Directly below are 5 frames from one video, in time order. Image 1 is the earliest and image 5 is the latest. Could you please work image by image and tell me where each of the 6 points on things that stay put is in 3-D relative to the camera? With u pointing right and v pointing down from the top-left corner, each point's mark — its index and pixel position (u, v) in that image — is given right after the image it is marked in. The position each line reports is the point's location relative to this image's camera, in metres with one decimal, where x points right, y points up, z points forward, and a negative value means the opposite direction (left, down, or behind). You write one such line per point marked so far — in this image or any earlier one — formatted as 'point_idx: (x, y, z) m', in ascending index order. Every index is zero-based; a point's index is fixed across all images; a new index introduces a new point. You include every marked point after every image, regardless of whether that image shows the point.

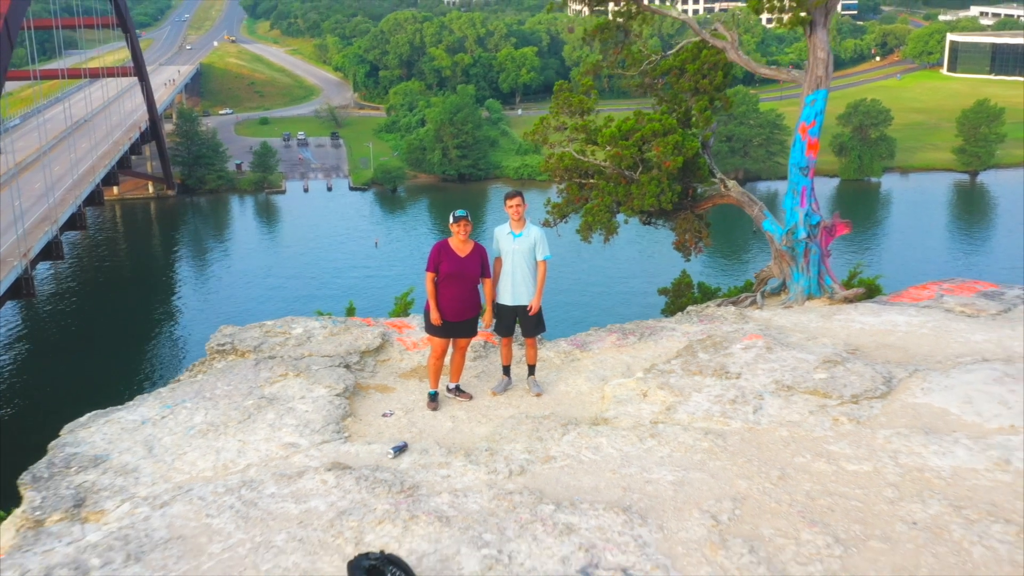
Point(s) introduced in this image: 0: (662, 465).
0: (+0.7, -0.9, +4.5) m
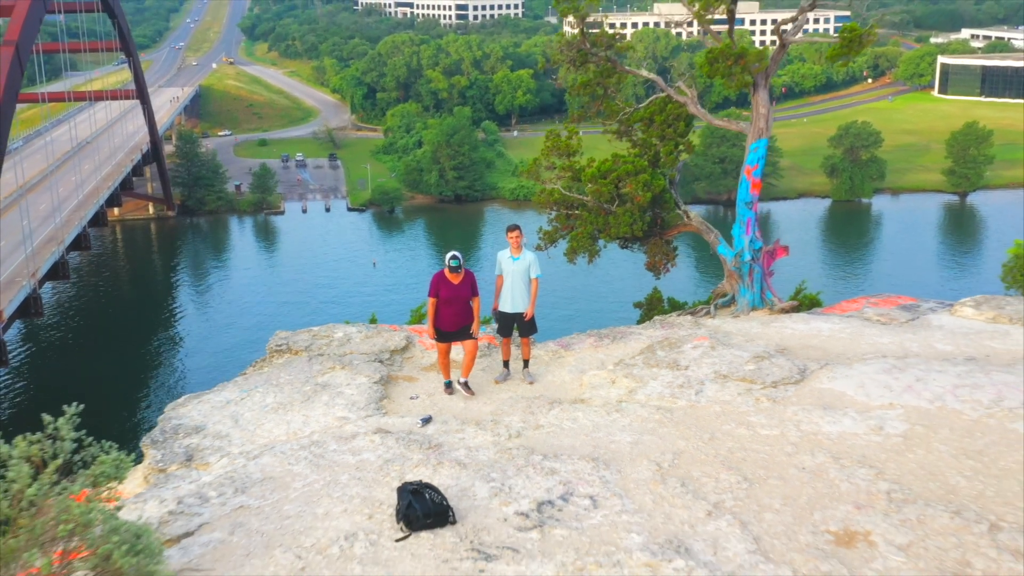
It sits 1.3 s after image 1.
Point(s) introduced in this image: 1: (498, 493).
0: (+0.7, -0.9, +6.0) m
1: (-0.1, -1.2, +5.2) m
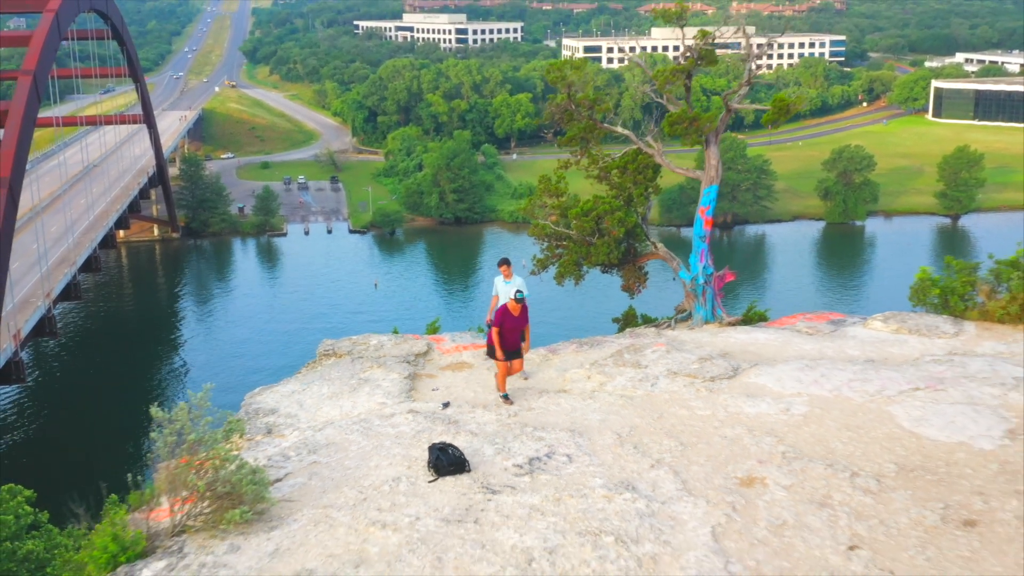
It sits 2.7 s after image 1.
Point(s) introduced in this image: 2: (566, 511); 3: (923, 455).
0: (+0.7, -1.1, +8.0) m
1: (-0.1, -1.3, +7.2) m
2: (+0.4, -1.5, +6.4) m
3: (+3.2, -1.3, +7.2) m
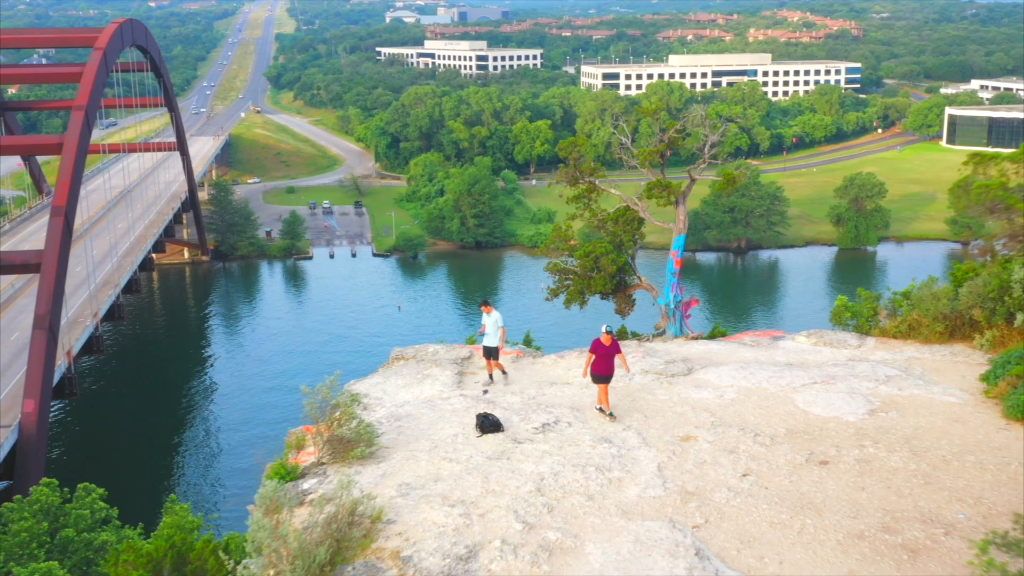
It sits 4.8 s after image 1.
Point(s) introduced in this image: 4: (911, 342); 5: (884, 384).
0: (+1.0, -1.4, +11.6) m
1: (+0.1, -1.5, +10.8) m
2: (+0.6, -1.8, +10.0) m
3: (+3.5, -1.6, +10.8) m
4: (+5.8, -0.8, +13.5) m
5: (+4.8, -1.2, +11.8) m
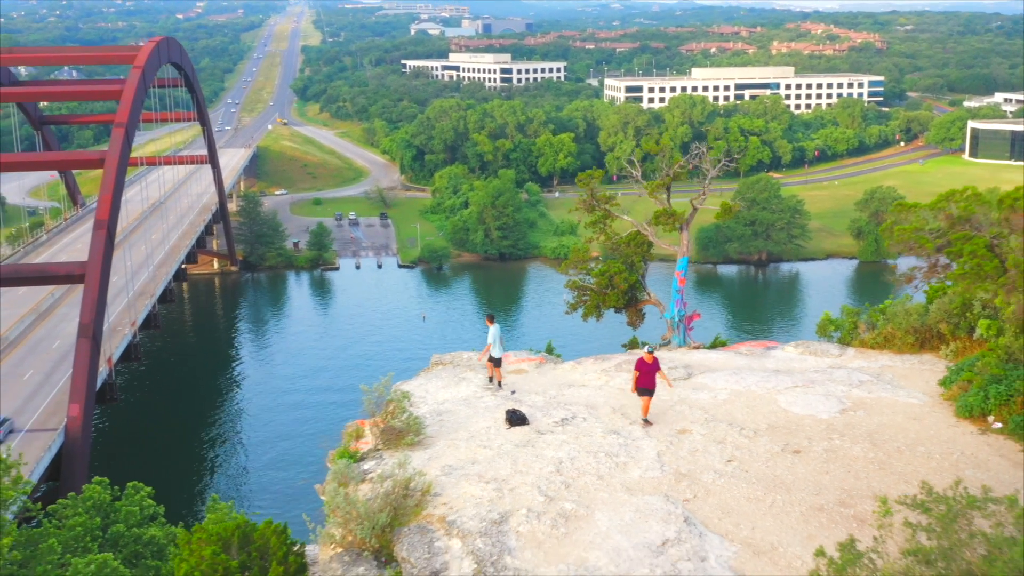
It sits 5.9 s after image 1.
0: (+1.3, -1.6, +13.6) m
1: (+0.5, -1.8, +12.8) m
2: (+0.9, -2.0, +12.0) m
3: (+3.8, -1.8, +12.7) m
4: (+6.2, -1.1, +15.3) m
5: (+5.2, -1.5, +13.7) m
